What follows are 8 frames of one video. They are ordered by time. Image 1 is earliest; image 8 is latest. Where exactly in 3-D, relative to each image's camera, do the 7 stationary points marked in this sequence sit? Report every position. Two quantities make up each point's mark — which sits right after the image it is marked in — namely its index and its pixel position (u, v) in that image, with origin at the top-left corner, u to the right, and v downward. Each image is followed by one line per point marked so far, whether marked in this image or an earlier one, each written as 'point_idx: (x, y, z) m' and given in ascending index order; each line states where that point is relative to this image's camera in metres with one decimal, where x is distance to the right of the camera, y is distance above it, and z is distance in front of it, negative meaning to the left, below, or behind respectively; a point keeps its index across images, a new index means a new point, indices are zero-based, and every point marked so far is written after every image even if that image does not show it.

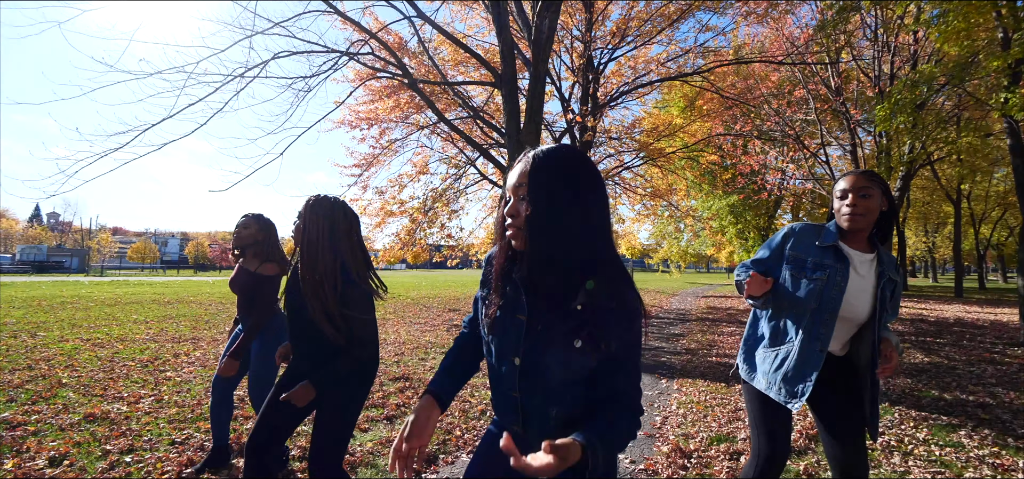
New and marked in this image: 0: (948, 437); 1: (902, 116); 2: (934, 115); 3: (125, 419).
0: (+3.0, -1.3, +3.3) m
1: (+7.4, +2.4, +9.1) m
2: (+8.5, +2.6, +9.8) m
3: (-2.9, -1.3, +3.6) m
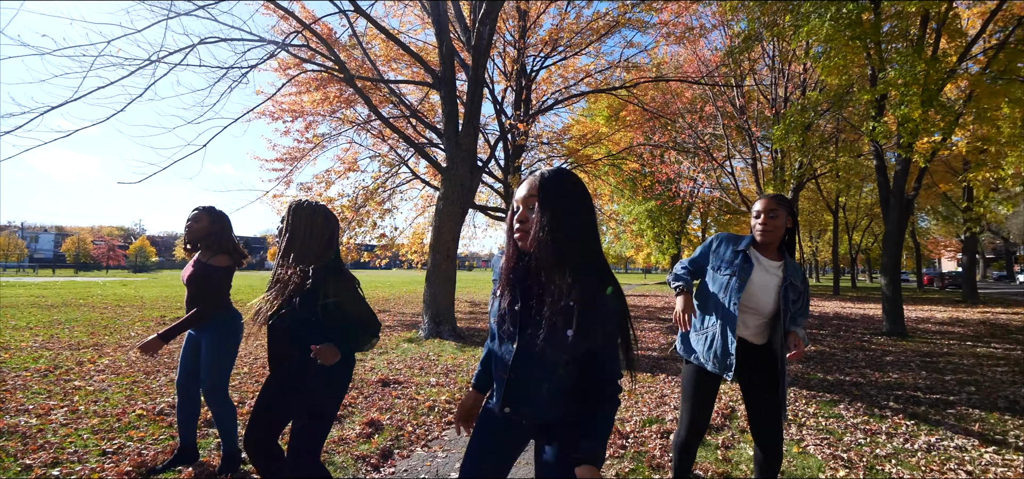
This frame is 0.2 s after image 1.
0: (+2.6, -1.4, +4.0) m
1: (+6.1, +2.3, +10.4) m
2: (+7.1, +2.4, +11.2) m
3: (-3.3, -1.3, +3.3) m
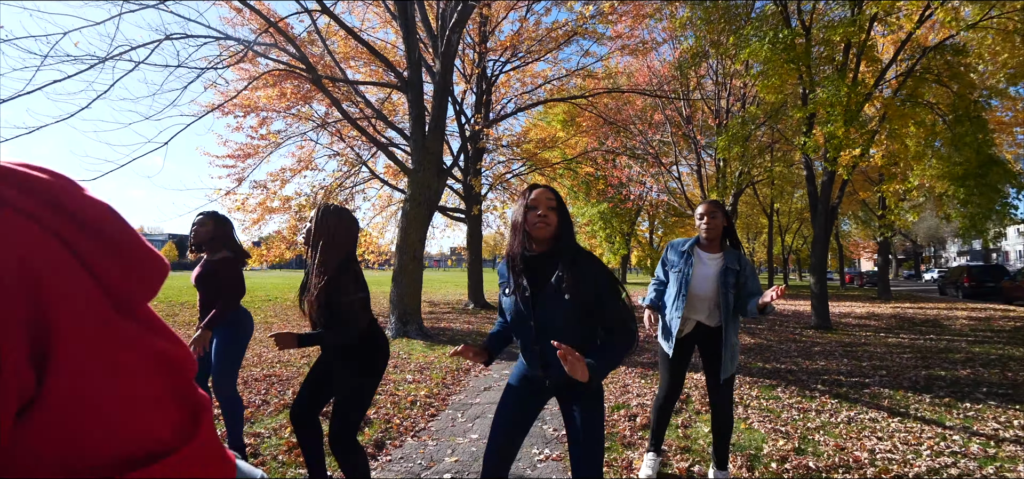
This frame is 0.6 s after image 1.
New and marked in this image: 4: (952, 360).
0: (+2.4, -1.4, +4.6) m
1: (+5.2, +2.2, +11.3) m
2: (+6.1, +2.4, +12.2) m
3: (-3.4, -1.3, +3.3) m
4: (+5.8, -1.6, +6.4) m
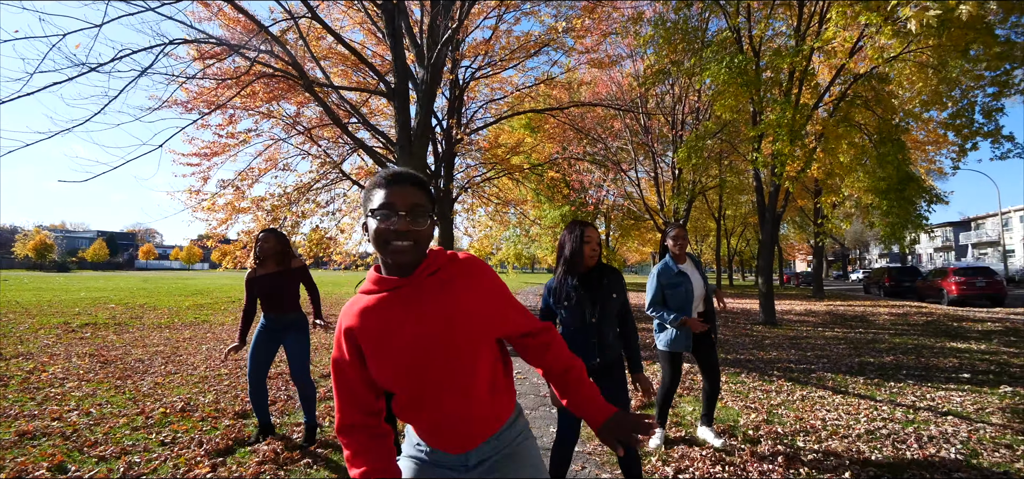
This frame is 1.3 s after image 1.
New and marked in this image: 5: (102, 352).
0: (+2.5, -1.5, +5.3) m
1: (+4.6, +2.1, +12.3) m
2: (+5.4, +2.3, +13.3) m
3: (-3.2, -1.4, +3.5) m
4: (+5.7, -1.7, +7.5) m
5: (-5.9, -1.6, +7.0) m
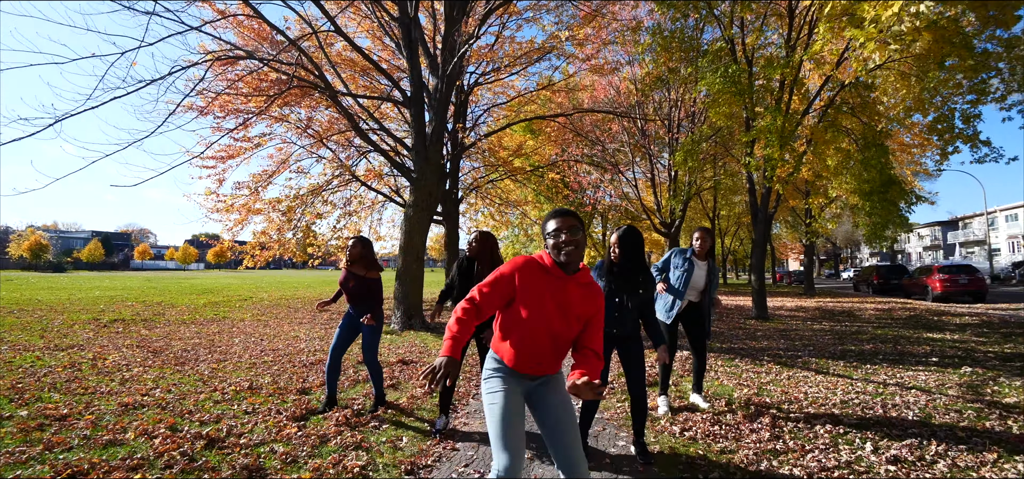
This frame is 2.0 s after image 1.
0: (+2.7, -1.5, +6.0) m
1: (+4.8, +2.1, +12.9) m
2: (+5.6, +2.3, +14.0) m
3: (-2.9, -1.4, +4.1) m
4: (+5.9, -1.7, +8.1) m
5: (-5.7, -1.6, +7.5) m
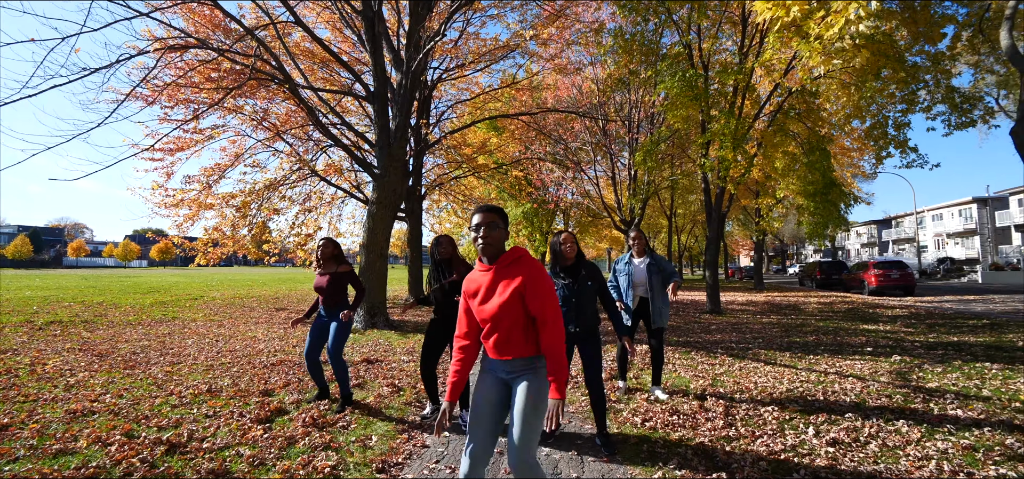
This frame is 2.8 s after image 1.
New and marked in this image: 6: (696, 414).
0: (+2.3, -1.5, +6.2) m
1: (+3.8, +2.2, +13.3) m
2: (+4.5, +2.4, +14.4) m
3: (-3.2, -1.3, +3.9) m
4: (+5.2, -1.7, +8.7) m
5: (-6.3, -1.6, +7.1) m
6: (+1.5, -1.4, +3.9) m
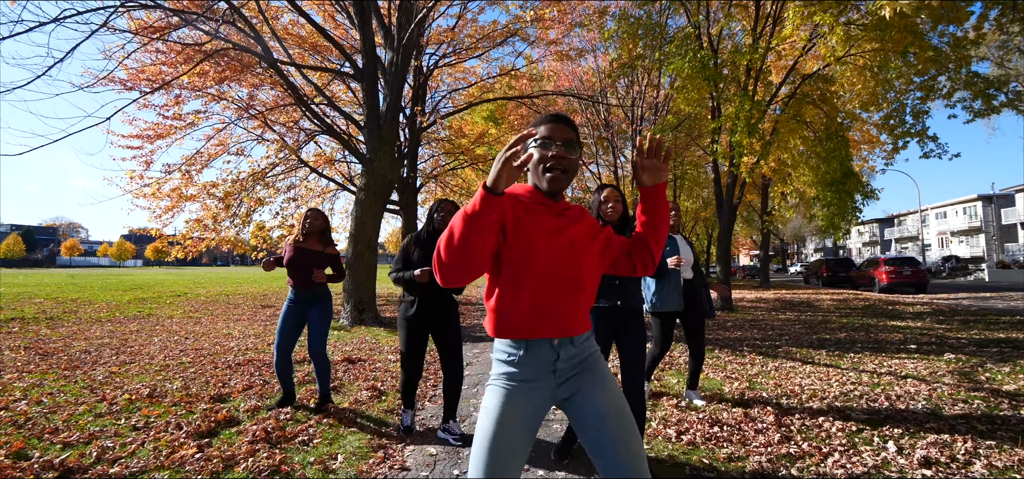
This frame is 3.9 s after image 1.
0: (+2.3, -1.3, +5.5) m
1: (+3.8, +2.4, +12.6) m
2: (+4.5, +2.5, +13.7) m
3: (-3.2, -1.2, +3.2) m
4: (+5.2, -1.5, +8.0) m
5: (-6.3, -1.4, +6.4) m
6: (+1.5, -1.2, +3.2) m
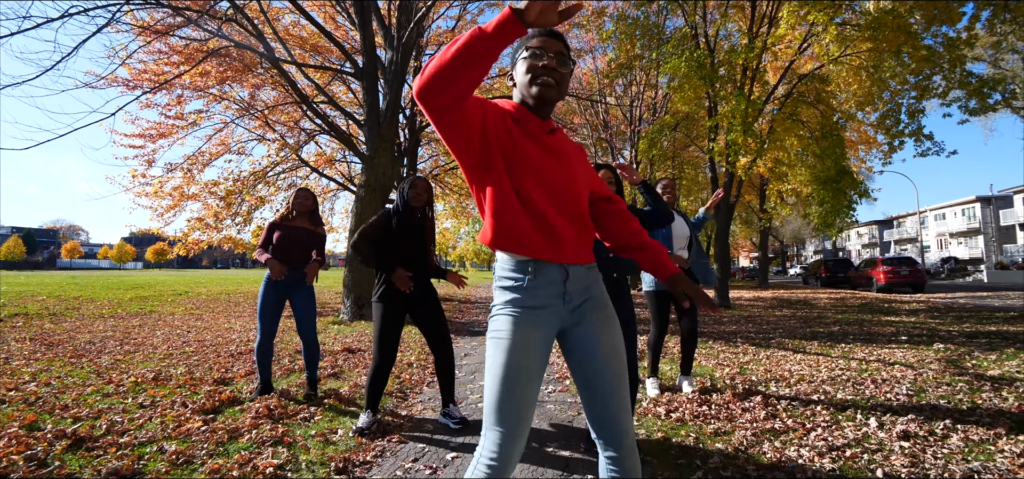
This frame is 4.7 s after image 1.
0: (+2.2, -1.2, +5.6) m
1: (+3.7, +2.4, +12.7) m
2: (+4.4, +2.6, +13.8) m
3: (-3.2, -1.0, +3.3) m
4: (+5.2, -1.4, +8.1) m
5: (-6.3, -1.3, +6.5) m
6: (+1.5, -1.1, +3.3) m
